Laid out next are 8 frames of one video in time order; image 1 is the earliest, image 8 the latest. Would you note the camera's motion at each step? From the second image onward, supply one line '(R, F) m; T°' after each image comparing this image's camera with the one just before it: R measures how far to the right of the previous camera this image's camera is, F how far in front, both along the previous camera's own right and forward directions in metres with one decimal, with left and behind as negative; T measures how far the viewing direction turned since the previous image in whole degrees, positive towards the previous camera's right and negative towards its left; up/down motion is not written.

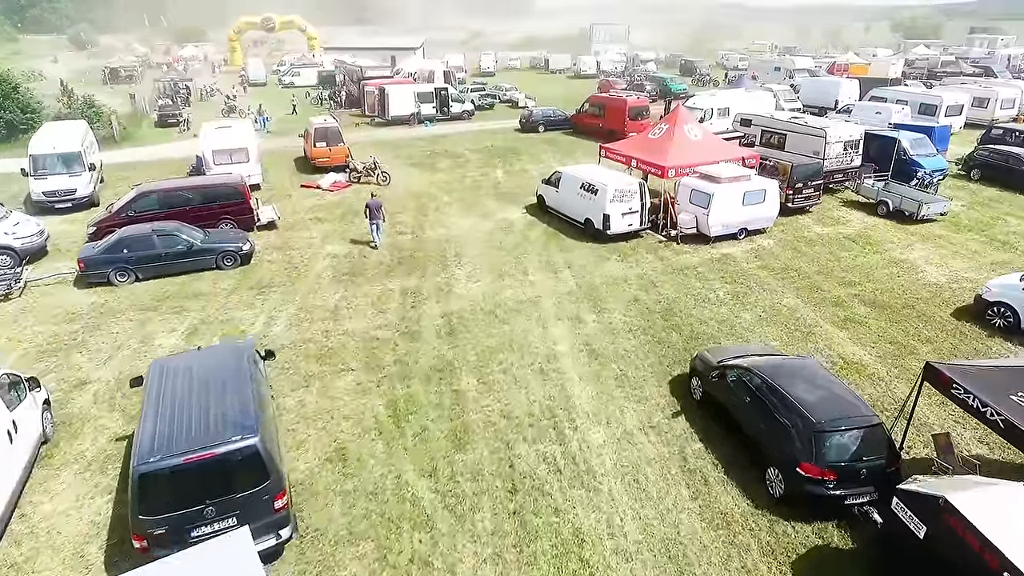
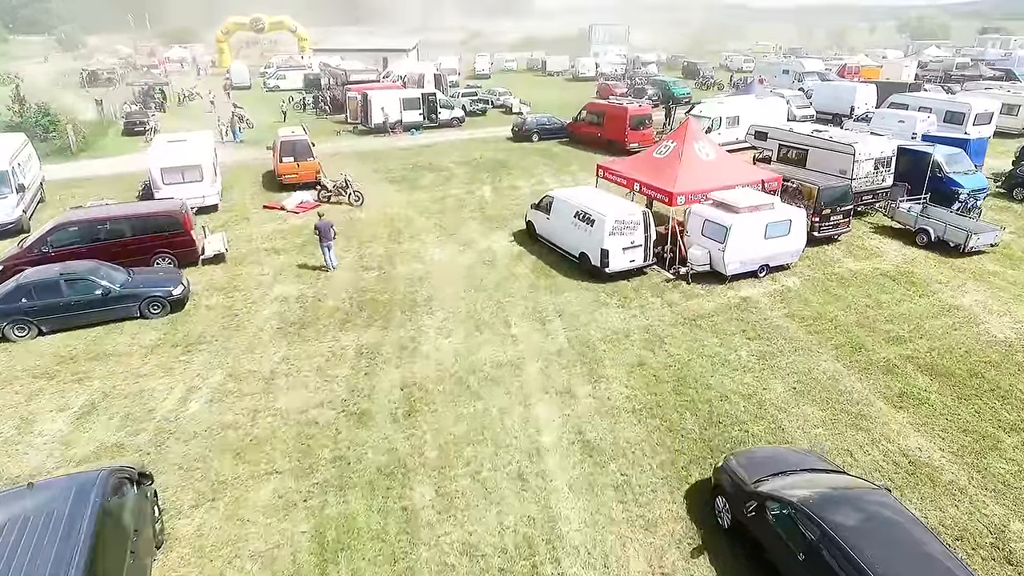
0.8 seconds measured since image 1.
(+0.4, +2.6) m; 0°
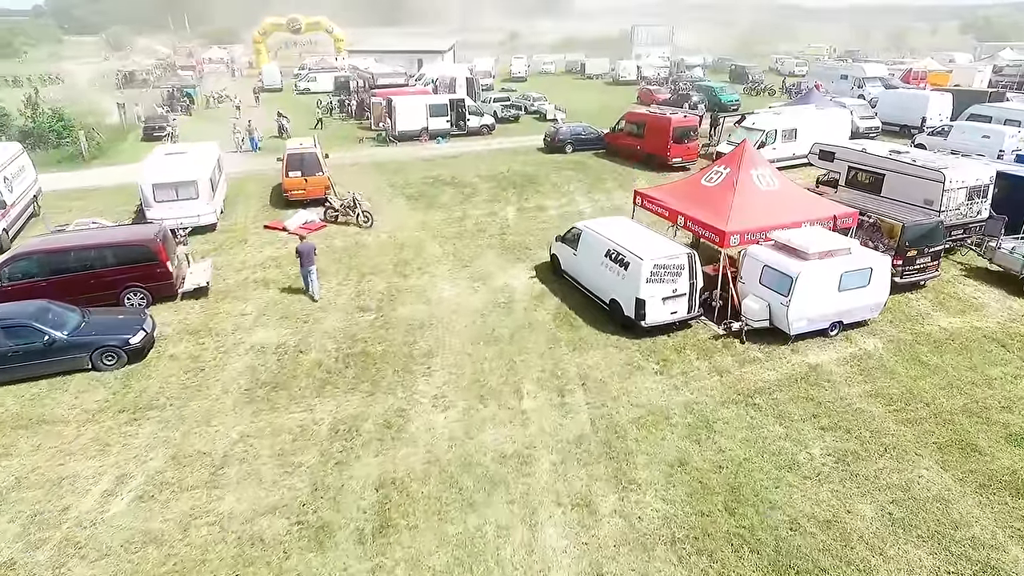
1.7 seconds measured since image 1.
(+0.4, +2.4) m; -3°
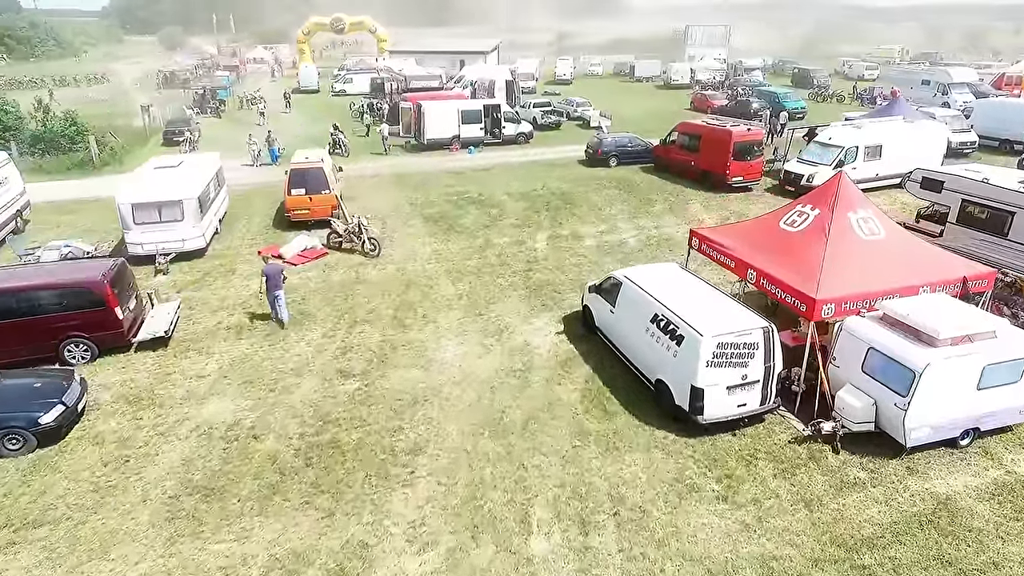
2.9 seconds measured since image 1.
(+0.4, +3.0) m; -4°
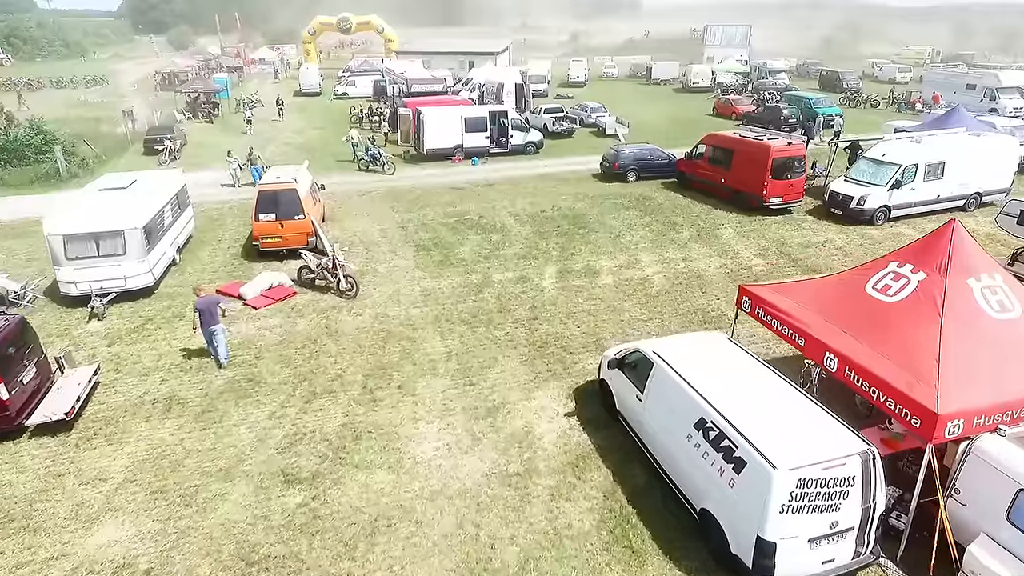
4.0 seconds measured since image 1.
(+0.2, +2.8) m; -1°
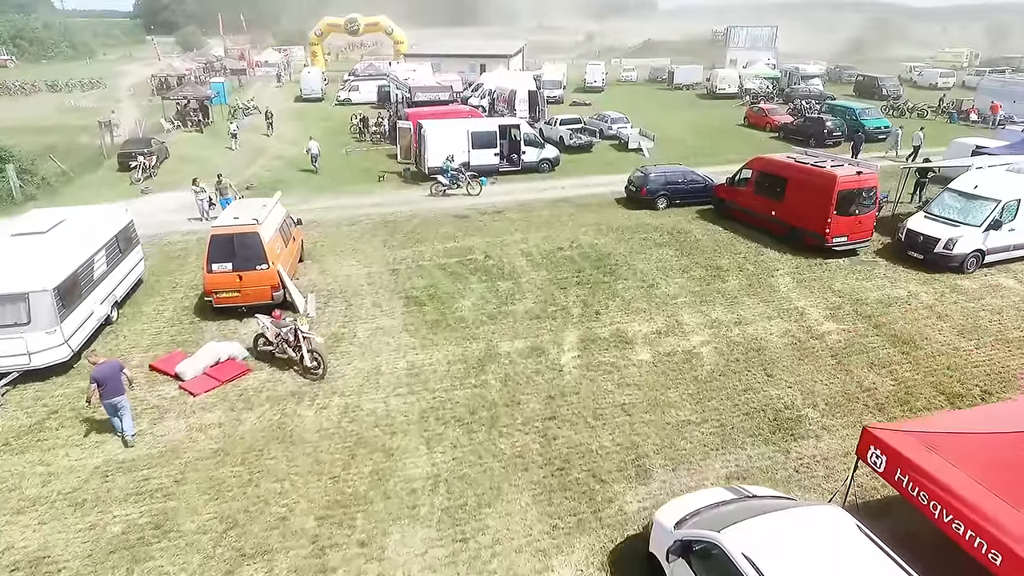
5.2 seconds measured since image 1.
(0.0, +3.2) m; -1°
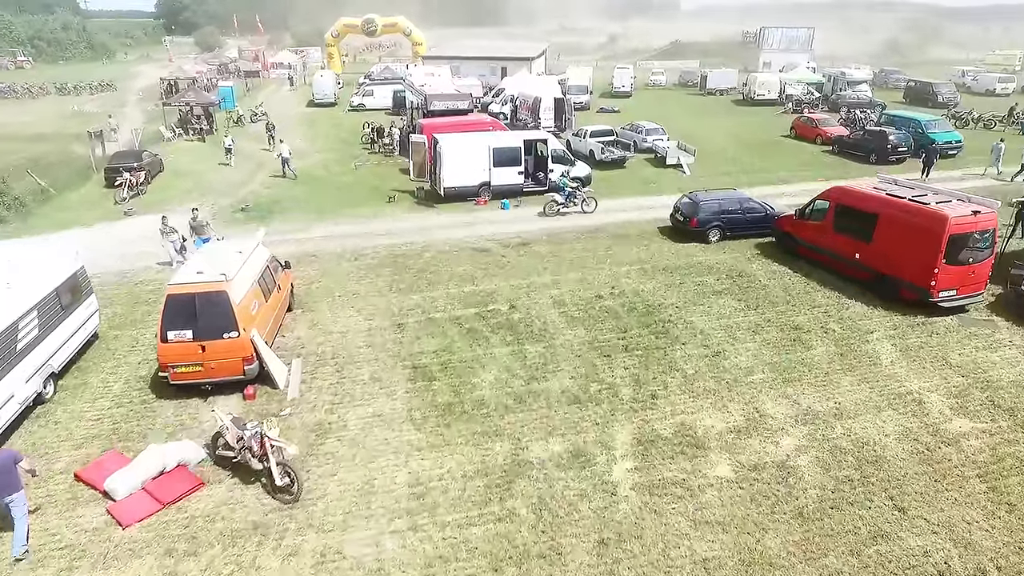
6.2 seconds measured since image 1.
(-0.3, +2.9) m; -2°
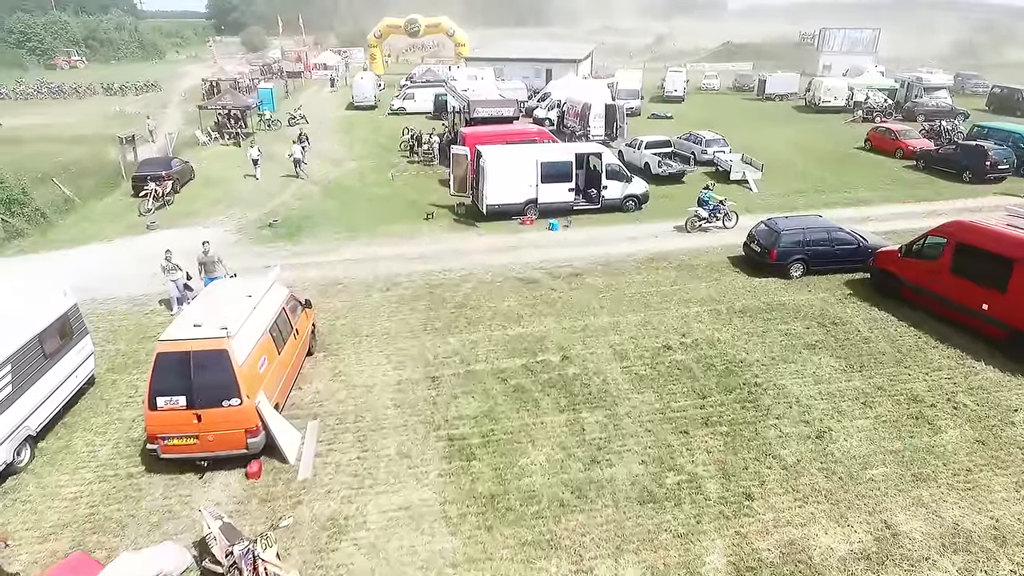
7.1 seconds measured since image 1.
(-0.4, +2.1) m; -3°
